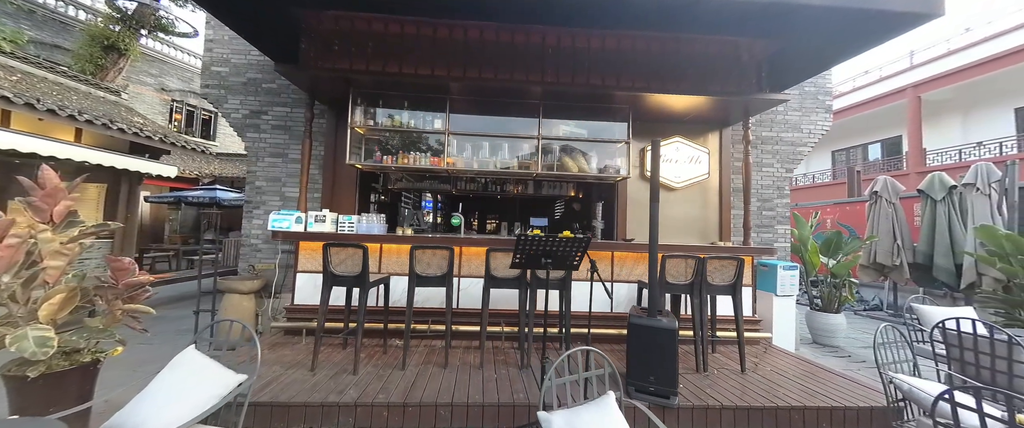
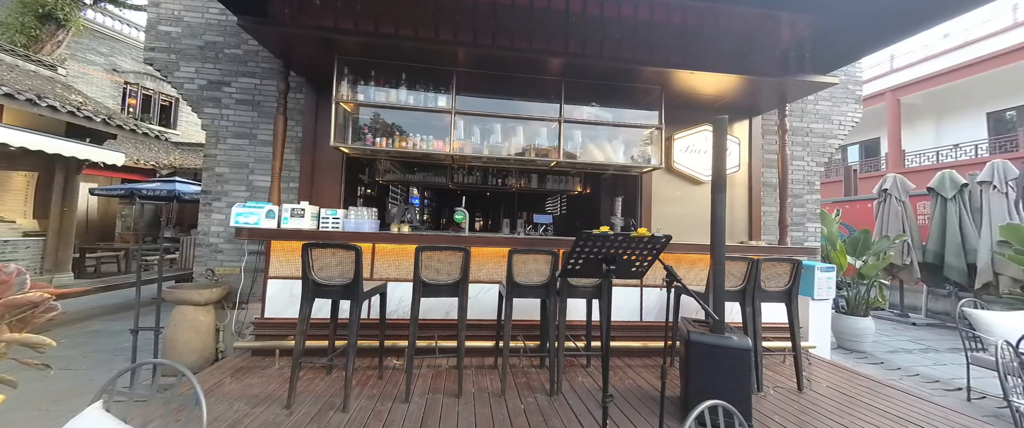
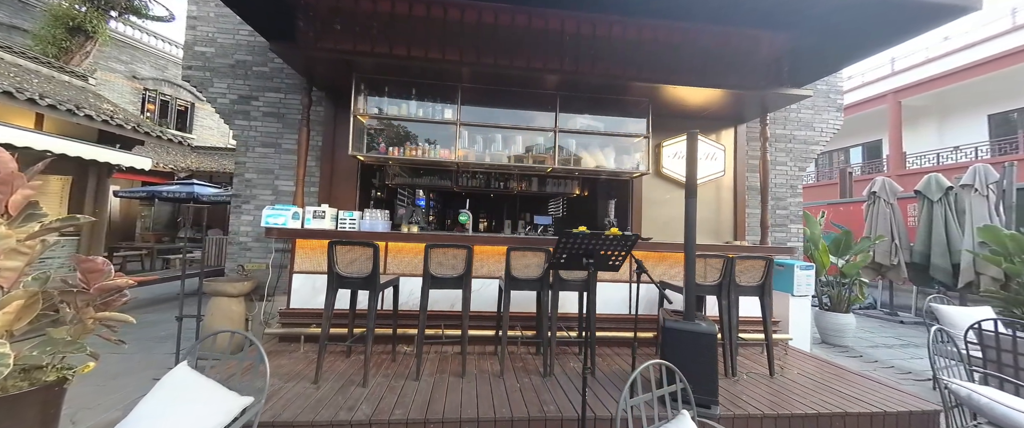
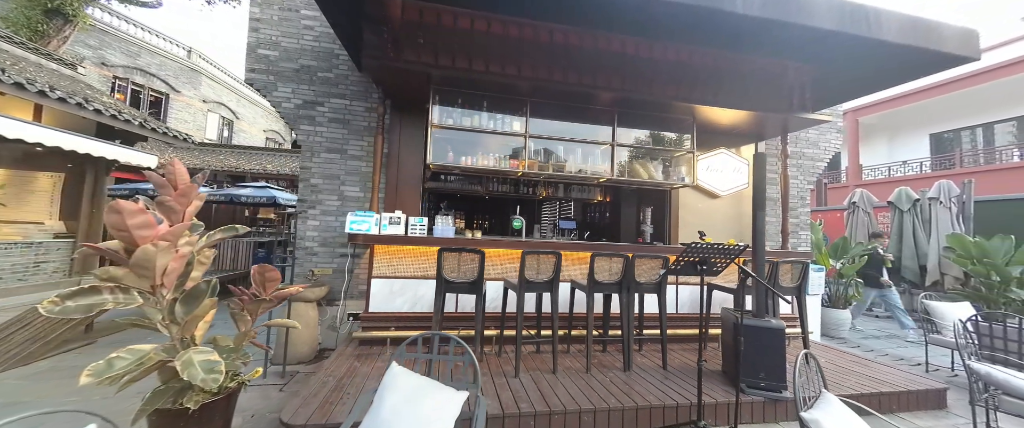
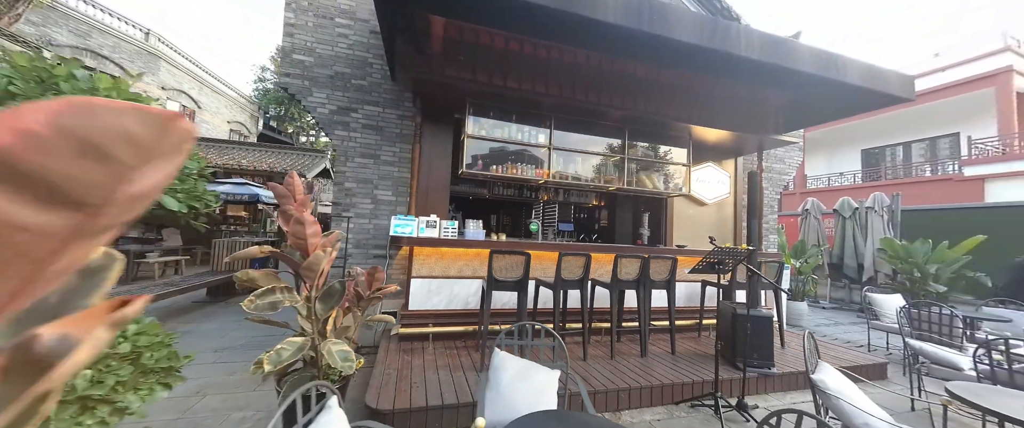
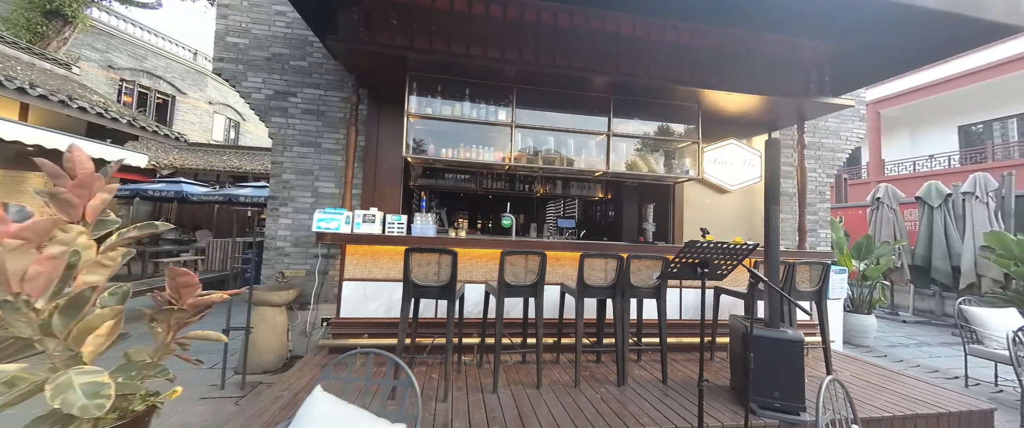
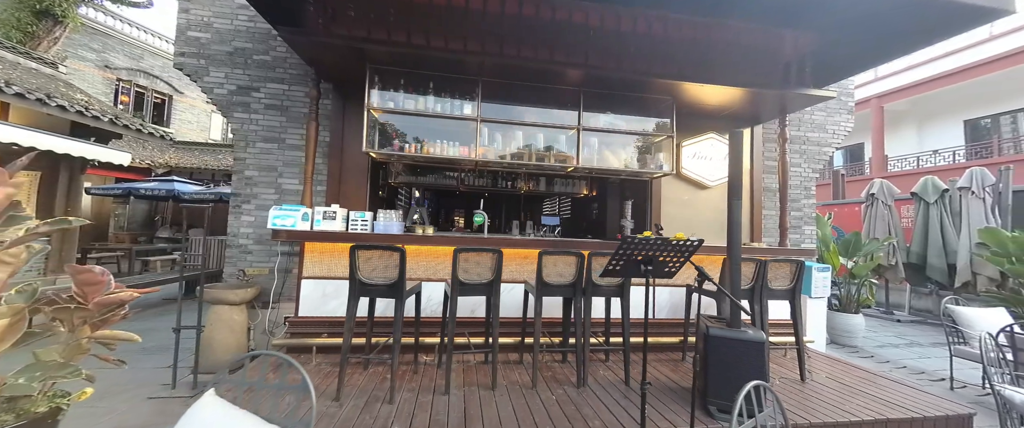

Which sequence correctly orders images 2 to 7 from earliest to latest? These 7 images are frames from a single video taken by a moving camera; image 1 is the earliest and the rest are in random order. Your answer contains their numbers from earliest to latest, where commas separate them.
3, 2, 7, 6, 4, 5
